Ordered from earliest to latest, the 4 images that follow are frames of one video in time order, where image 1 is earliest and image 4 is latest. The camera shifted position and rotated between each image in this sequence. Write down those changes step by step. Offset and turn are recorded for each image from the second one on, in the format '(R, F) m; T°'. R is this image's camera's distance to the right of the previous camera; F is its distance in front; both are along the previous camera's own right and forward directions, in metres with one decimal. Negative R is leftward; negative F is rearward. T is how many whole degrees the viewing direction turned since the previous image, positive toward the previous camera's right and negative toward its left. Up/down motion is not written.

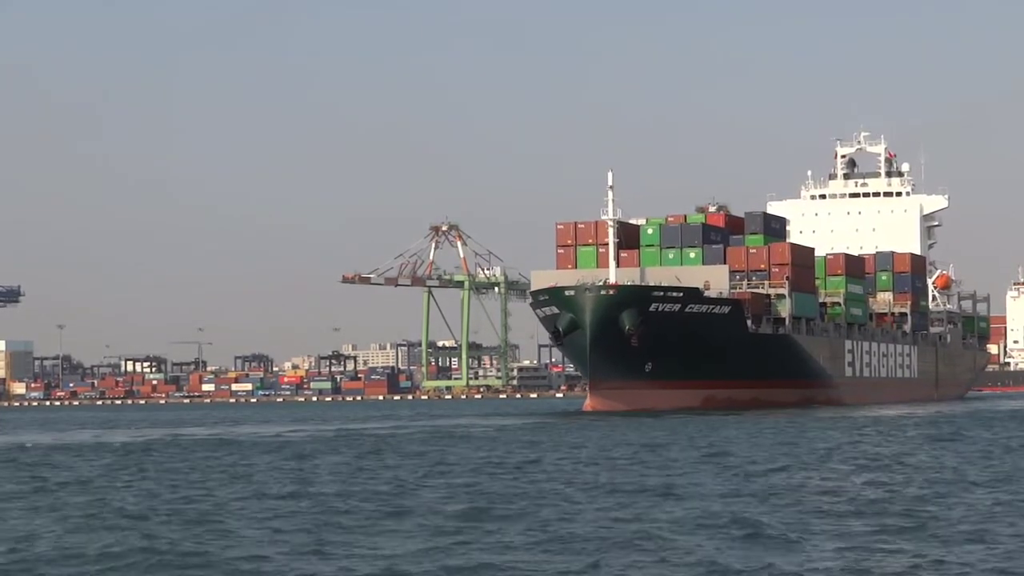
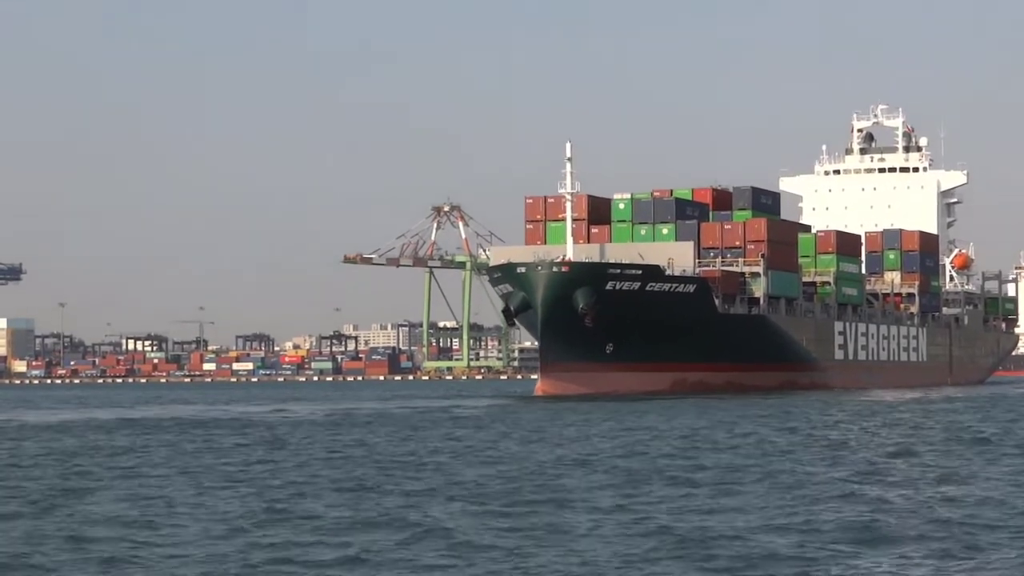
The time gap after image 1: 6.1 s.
(+4.9, +1.1) m; -6°
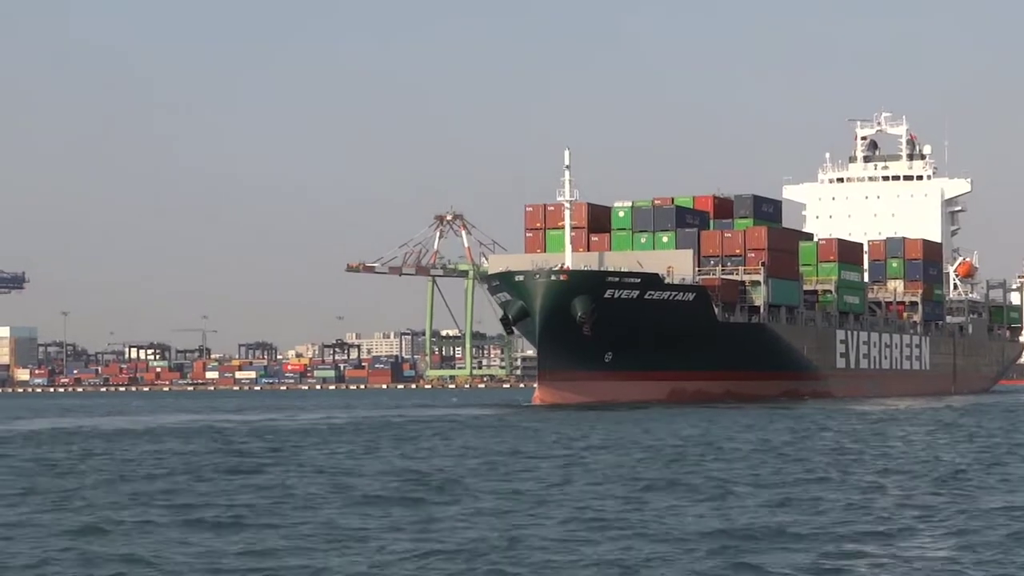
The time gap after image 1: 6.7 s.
(+0.4, +0.1) m; -1°
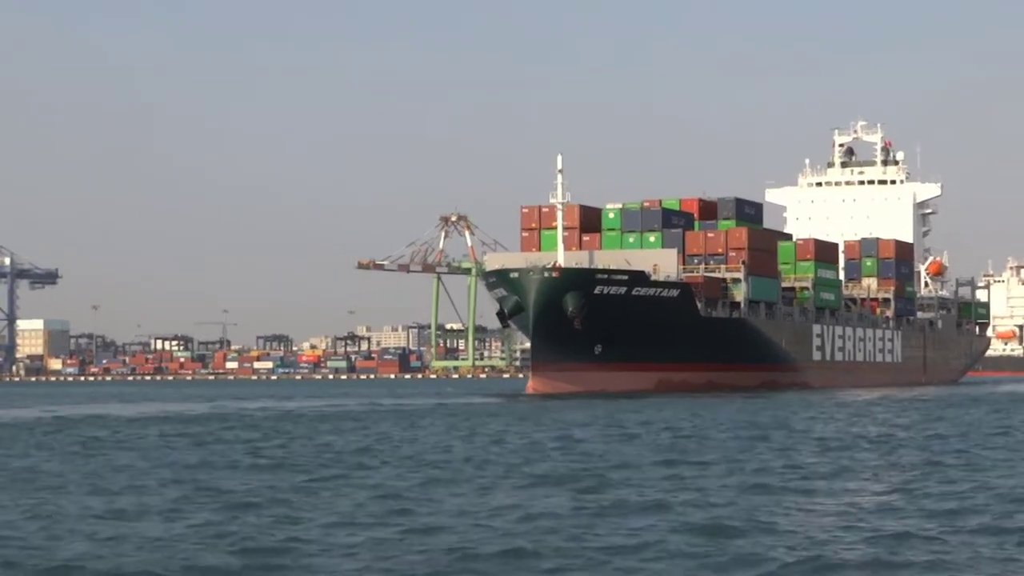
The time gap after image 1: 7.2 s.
(+0.2, -3.2) m; 0°
